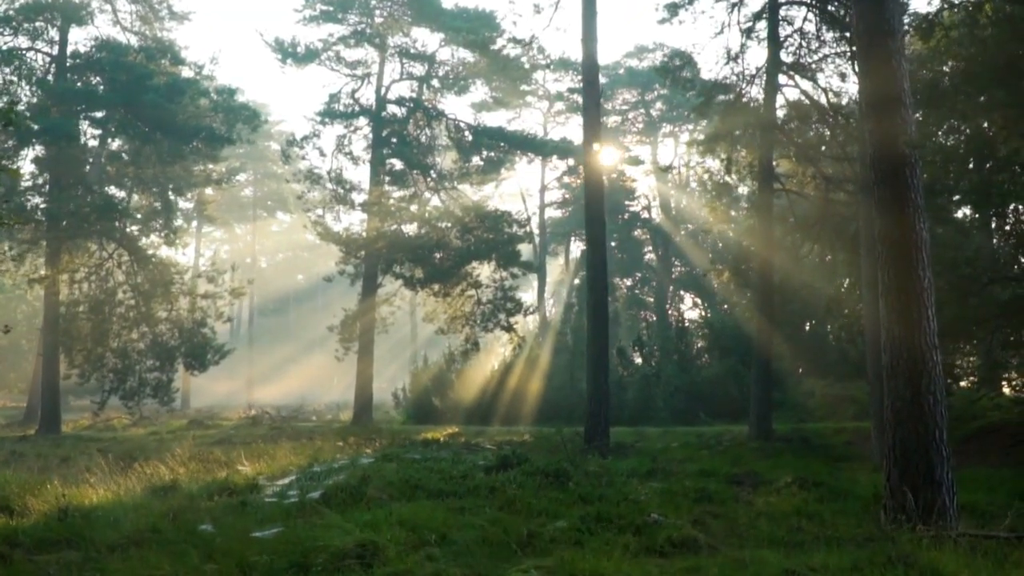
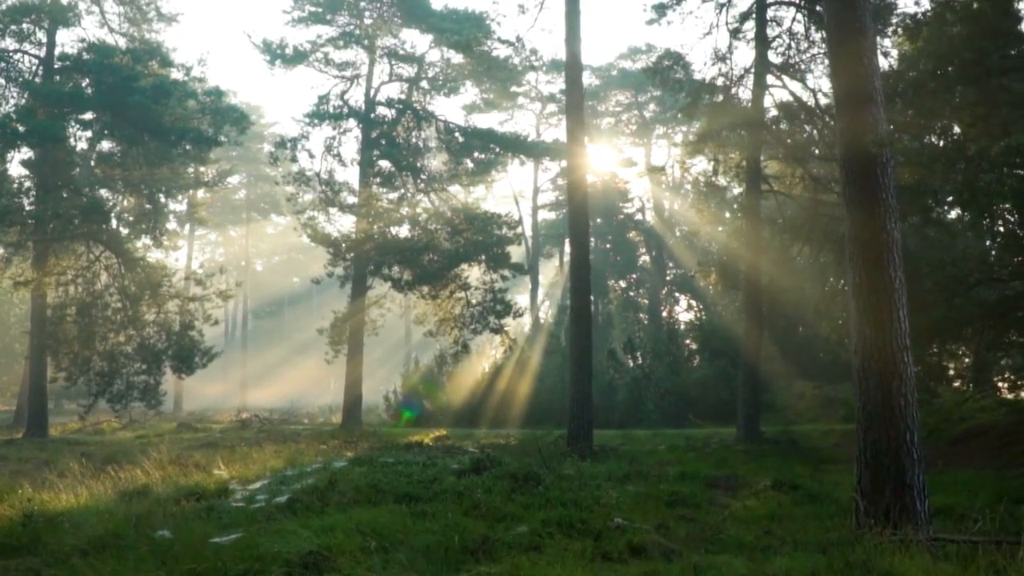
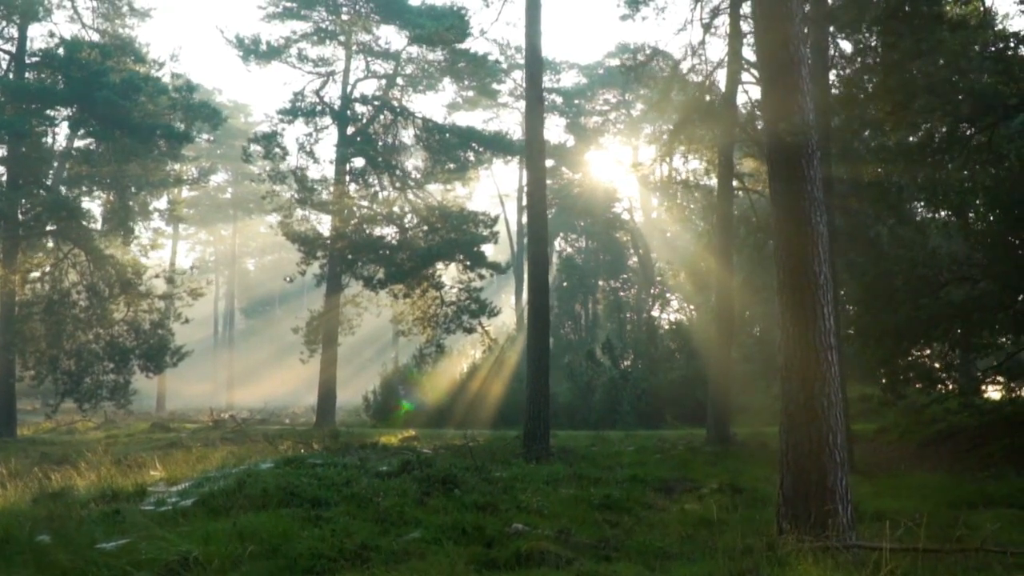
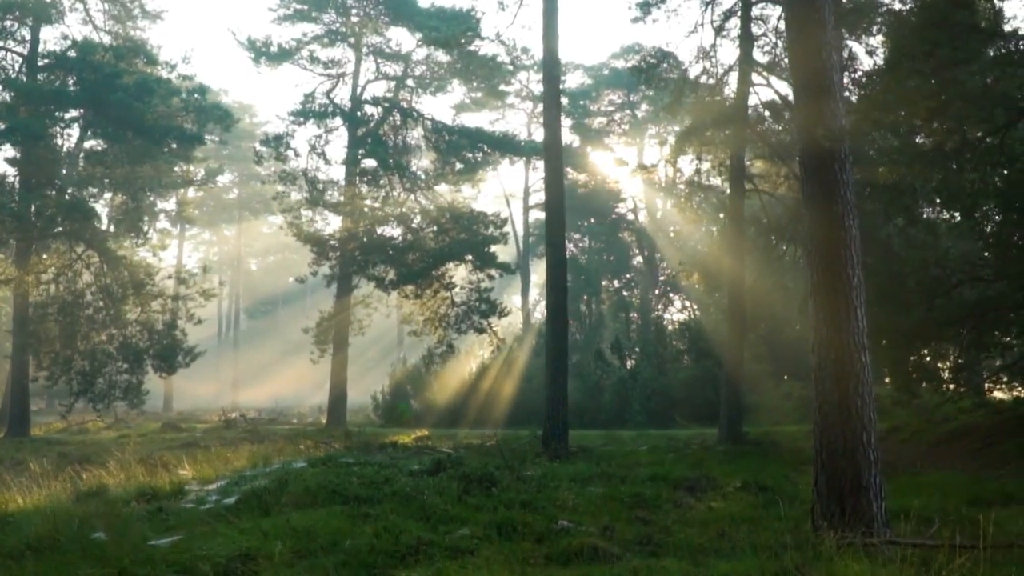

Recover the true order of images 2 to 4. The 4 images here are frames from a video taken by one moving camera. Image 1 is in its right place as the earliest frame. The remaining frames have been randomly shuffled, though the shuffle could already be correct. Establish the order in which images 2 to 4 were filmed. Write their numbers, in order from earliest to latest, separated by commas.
2, 4, 3
